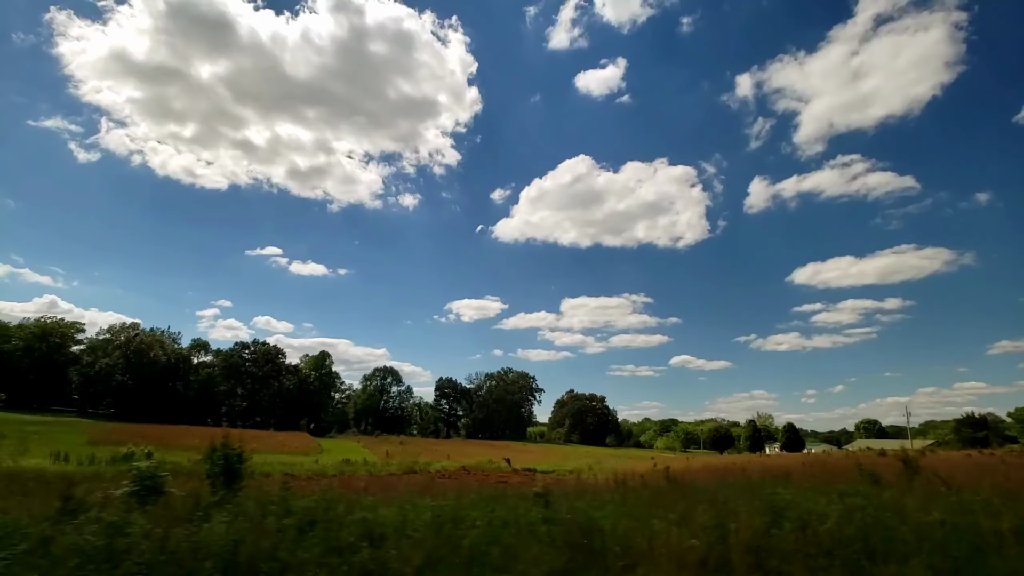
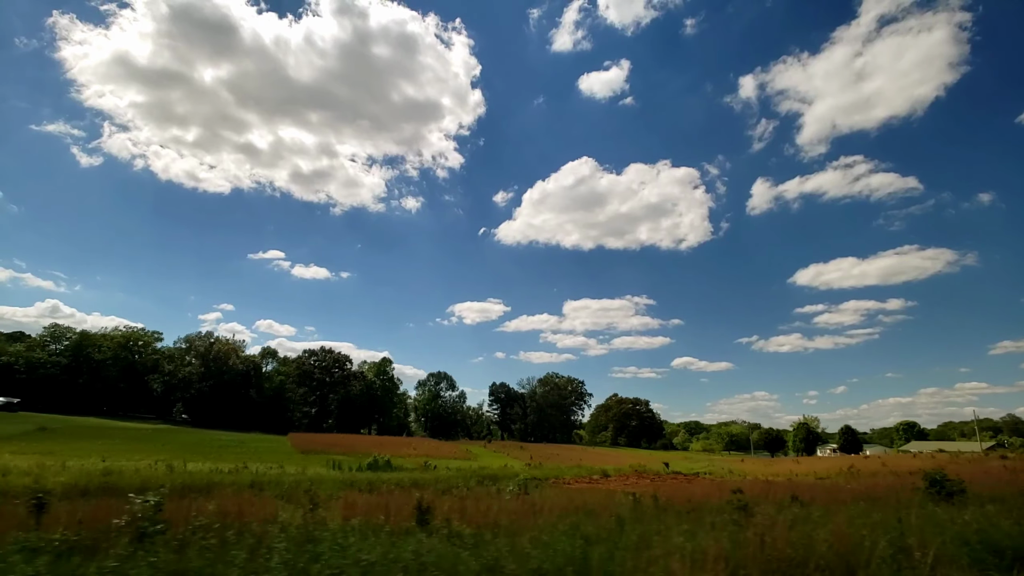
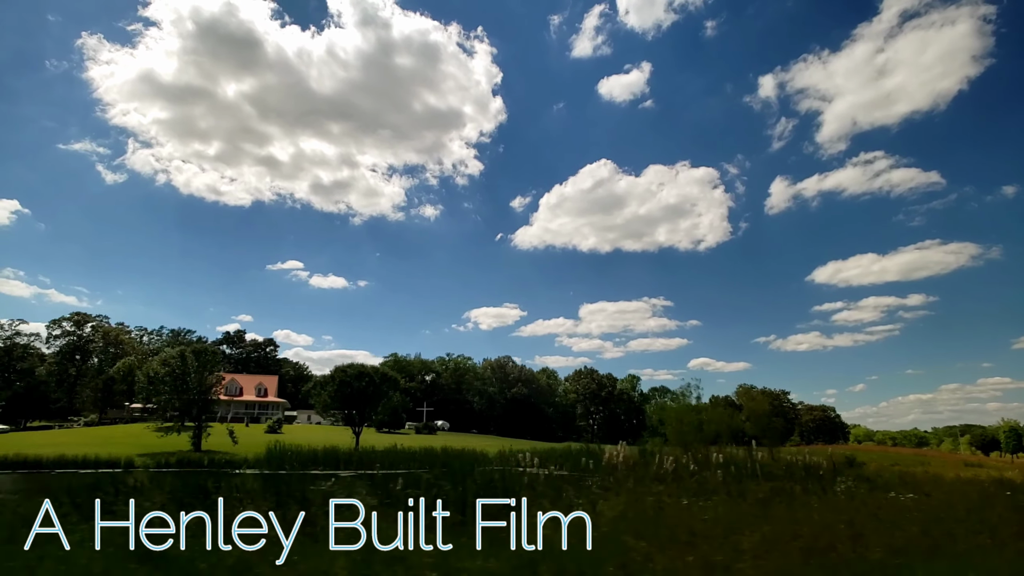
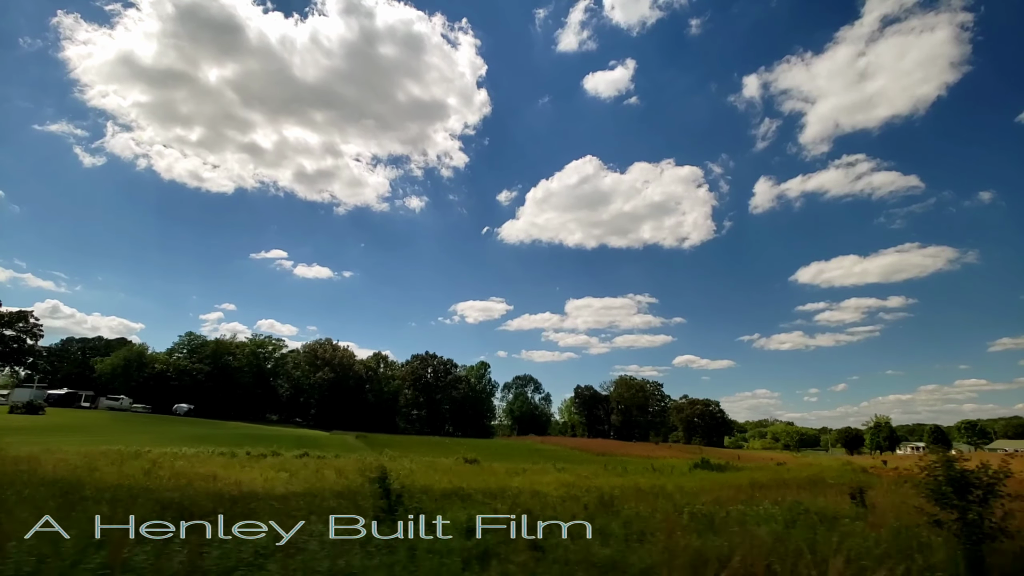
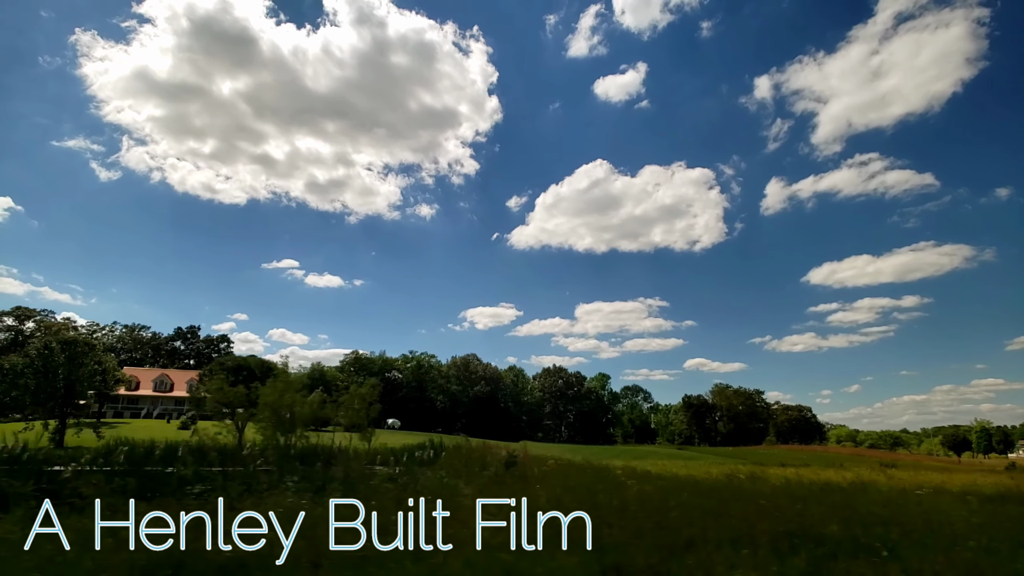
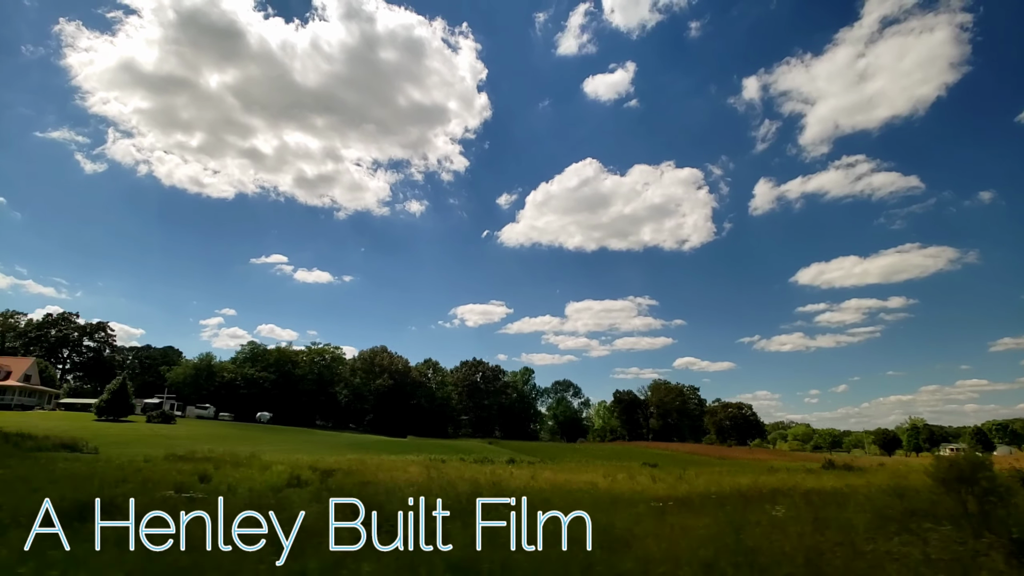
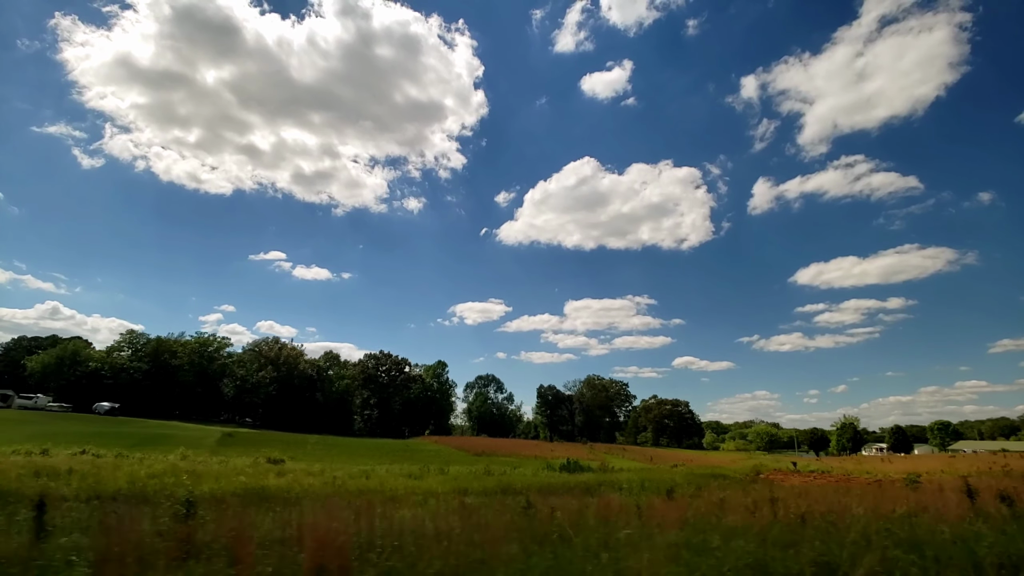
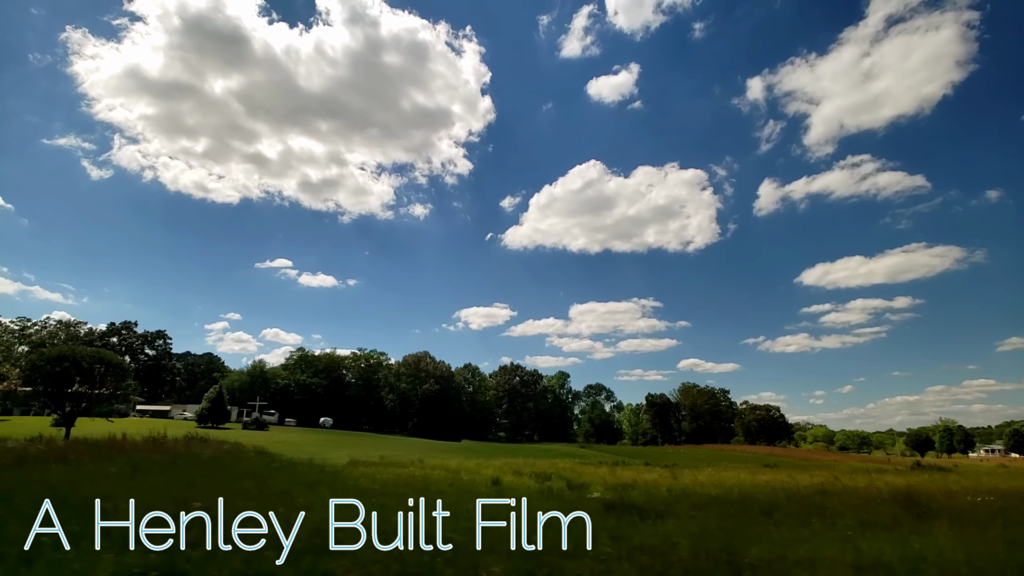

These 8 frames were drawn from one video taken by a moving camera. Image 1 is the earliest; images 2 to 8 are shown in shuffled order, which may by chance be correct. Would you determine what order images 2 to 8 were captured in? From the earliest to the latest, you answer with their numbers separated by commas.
2, 7, 4, 6, 8, 5, 3
